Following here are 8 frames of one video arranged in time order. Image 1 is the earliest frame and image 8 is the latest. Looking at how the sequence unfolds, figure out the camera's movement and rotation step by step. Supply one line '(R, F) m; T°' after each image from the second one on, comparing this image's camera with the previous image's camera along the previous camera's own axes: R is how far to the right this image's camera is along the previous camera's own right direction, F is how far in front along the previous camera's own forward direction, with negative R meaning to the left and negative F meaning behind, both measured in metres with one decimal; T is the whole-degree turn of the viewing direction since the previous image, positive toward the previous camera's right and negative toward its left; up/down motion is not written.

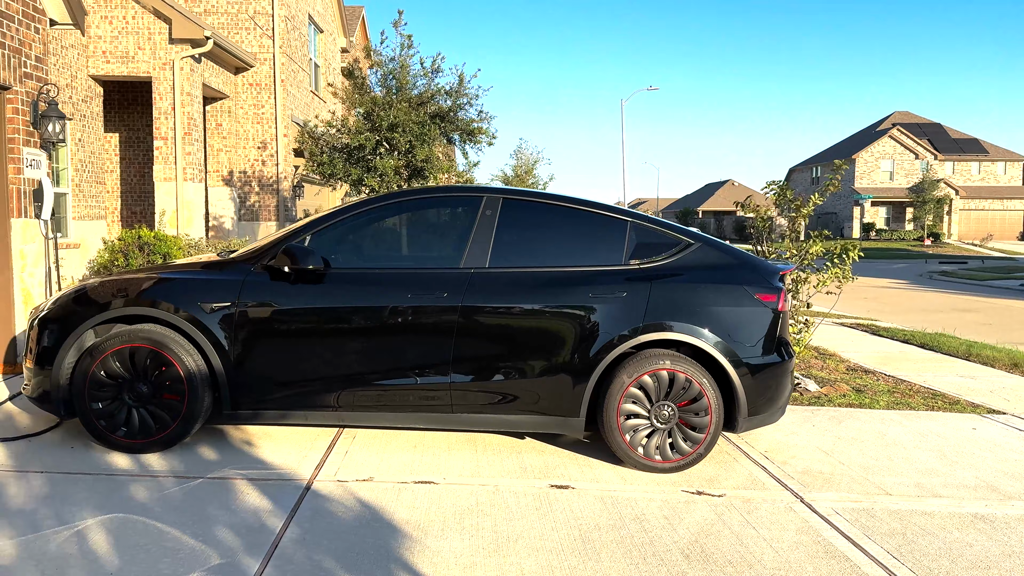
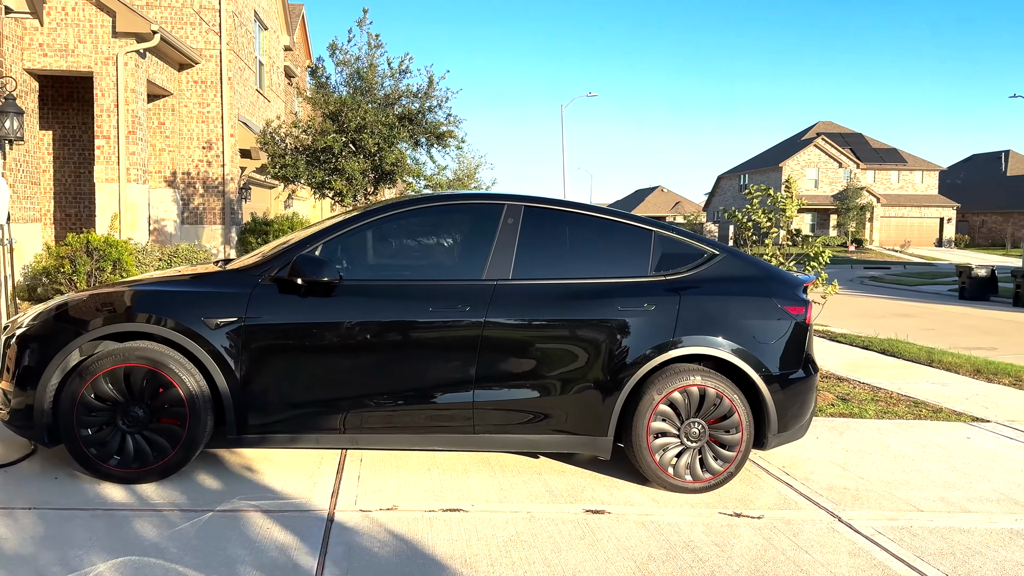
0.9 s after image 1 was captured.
(-0.5, +0.2) m; +5°
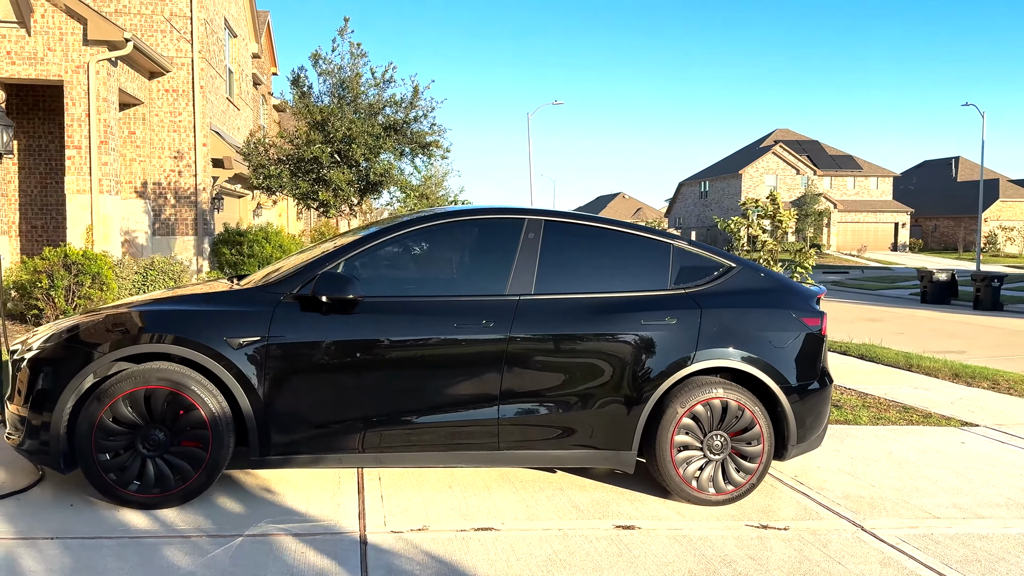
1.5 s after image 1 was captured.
(-0.3, 0.0) m; +3°
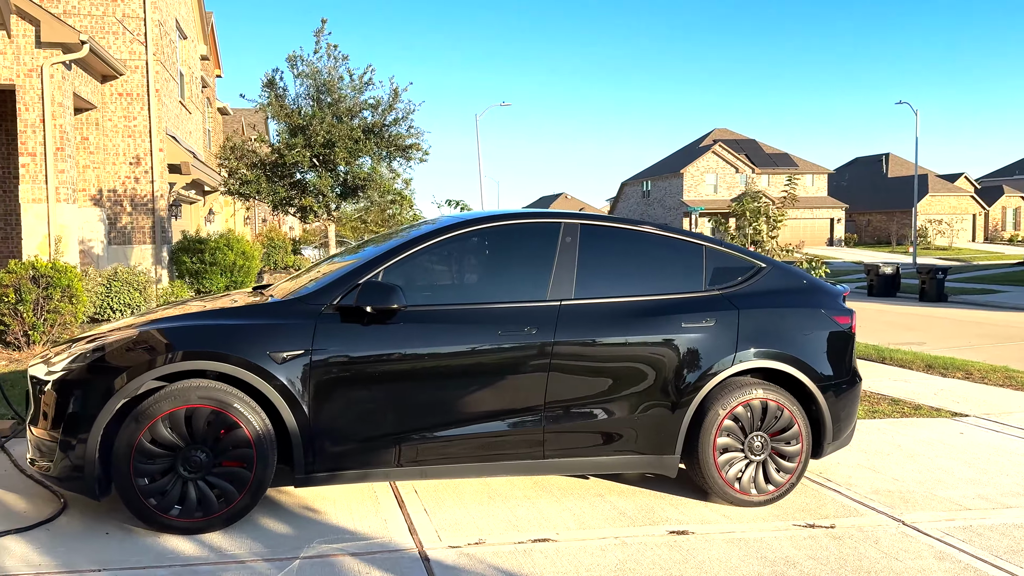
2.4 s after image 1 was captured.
(-0.5, +0.1) m; +4°
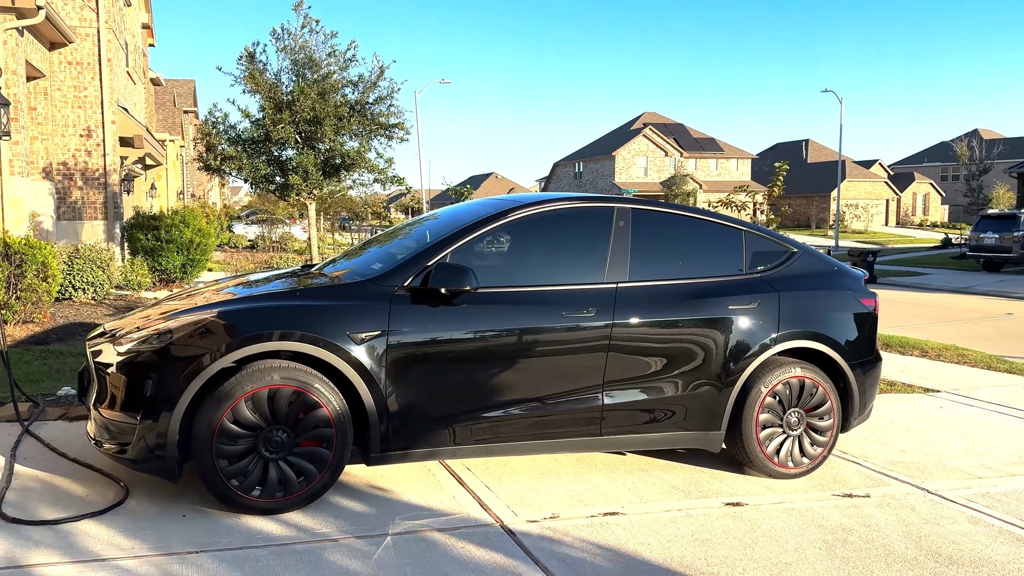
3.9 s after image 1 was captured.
(-0.6, -0.1) m; +5°
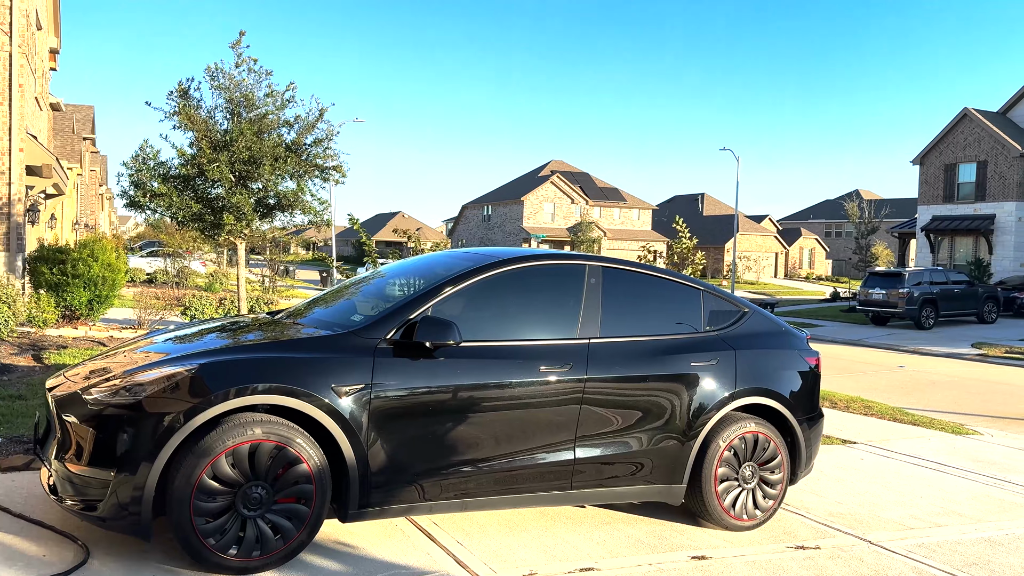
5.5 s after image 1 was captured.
(-0.4, 0.0) m; +7°
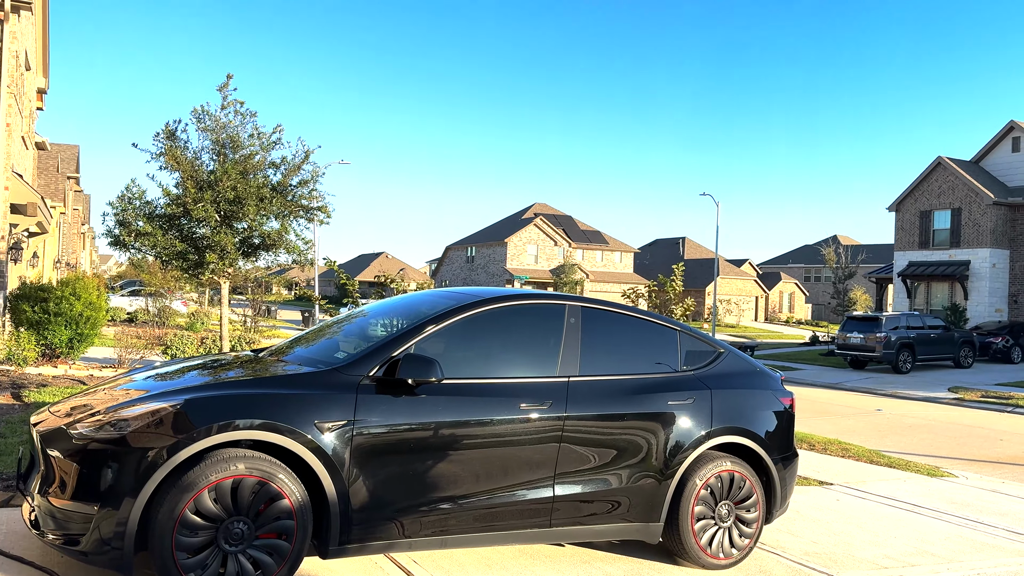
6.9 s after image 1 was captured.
(0.0, -0.1) m; +1°
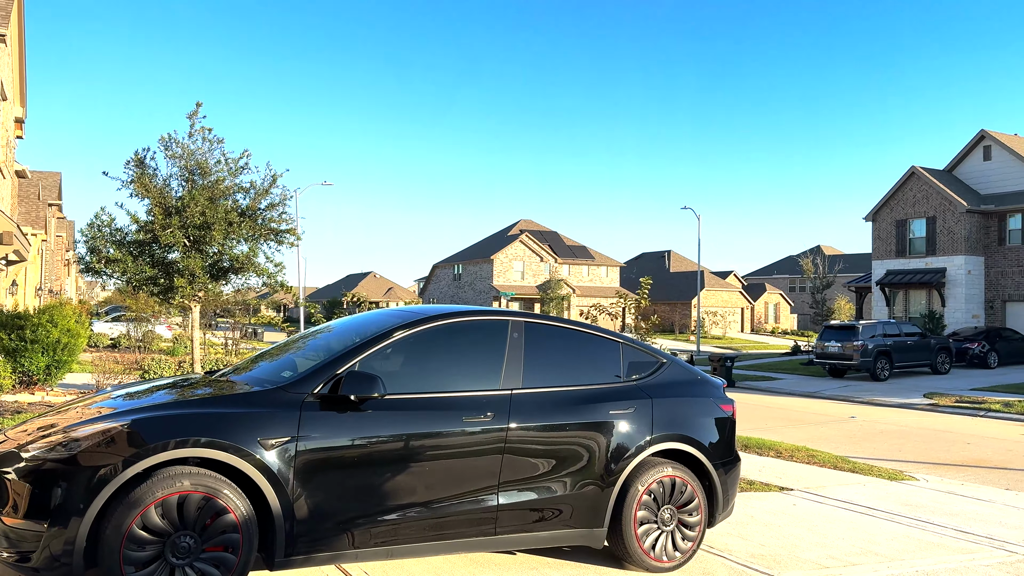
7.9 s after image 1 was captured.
(+0.2, -0.2) m; +1°
